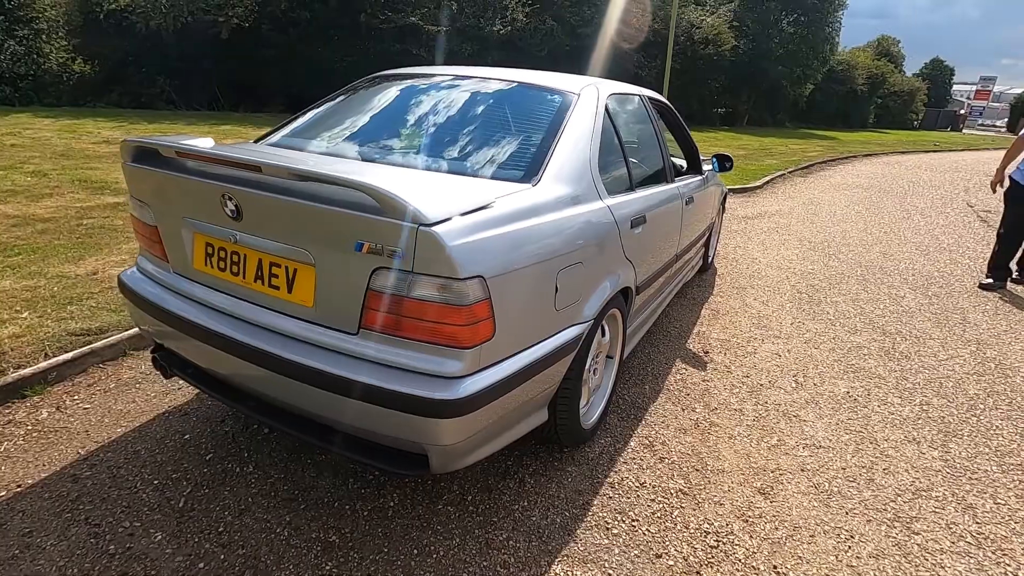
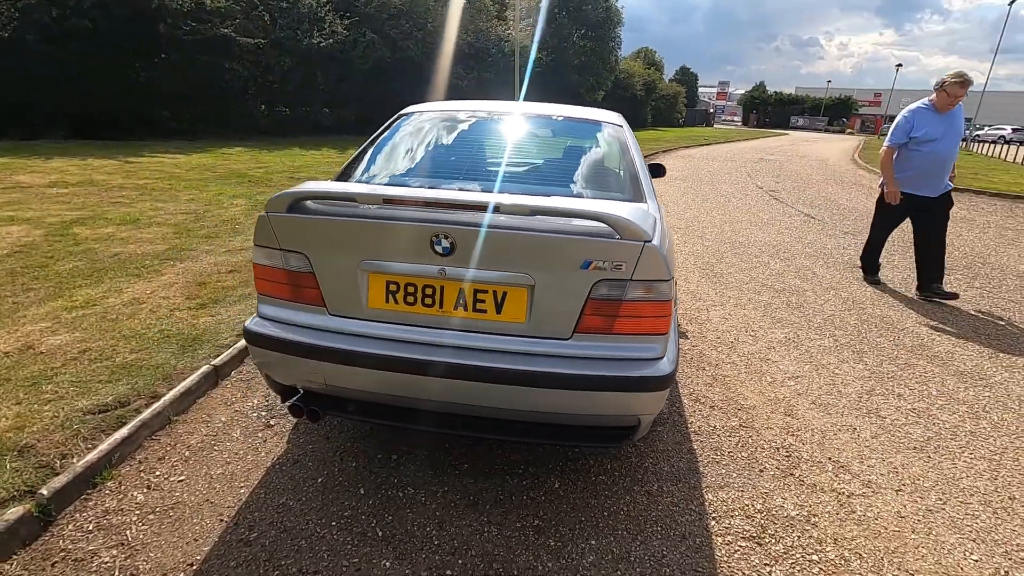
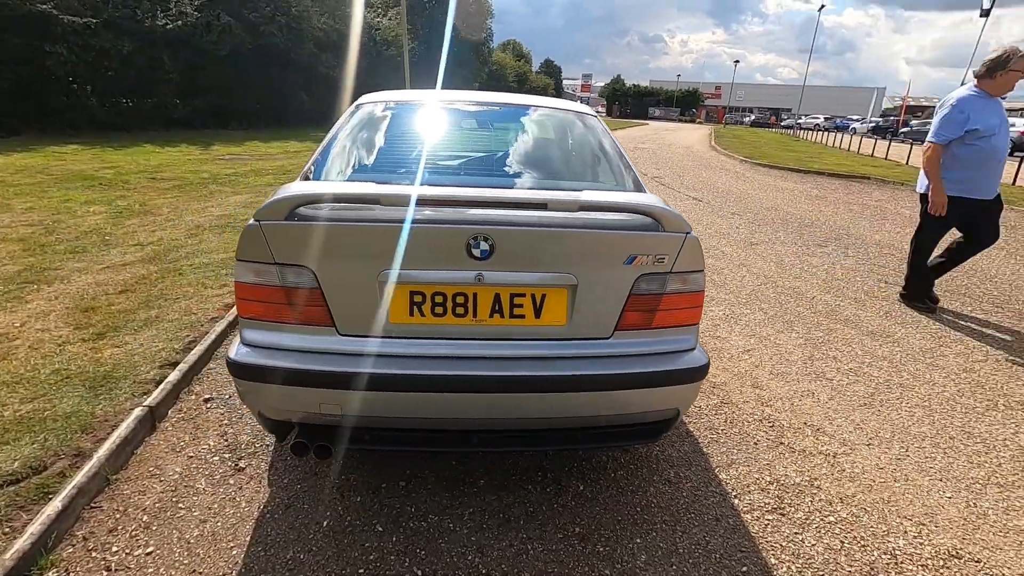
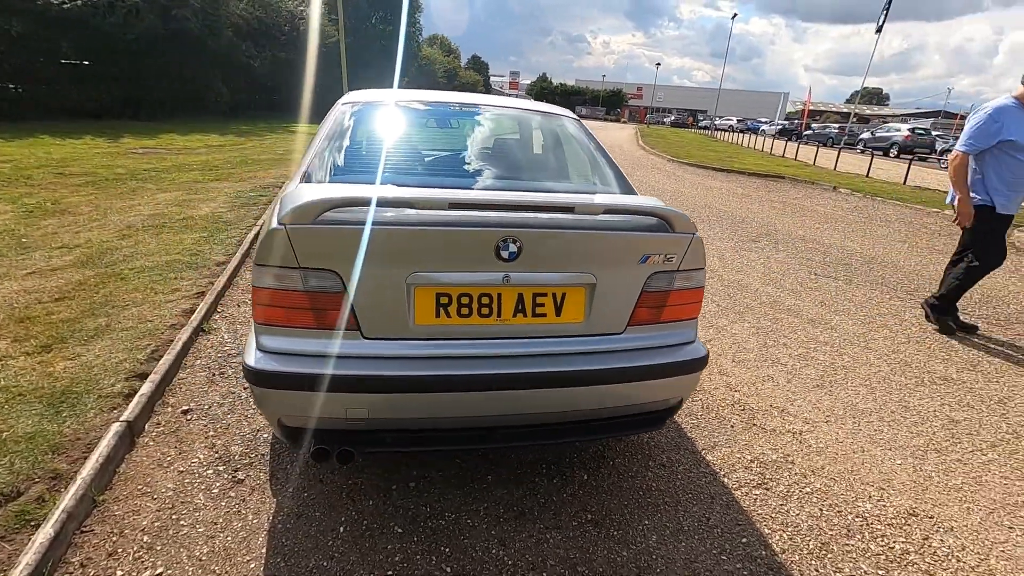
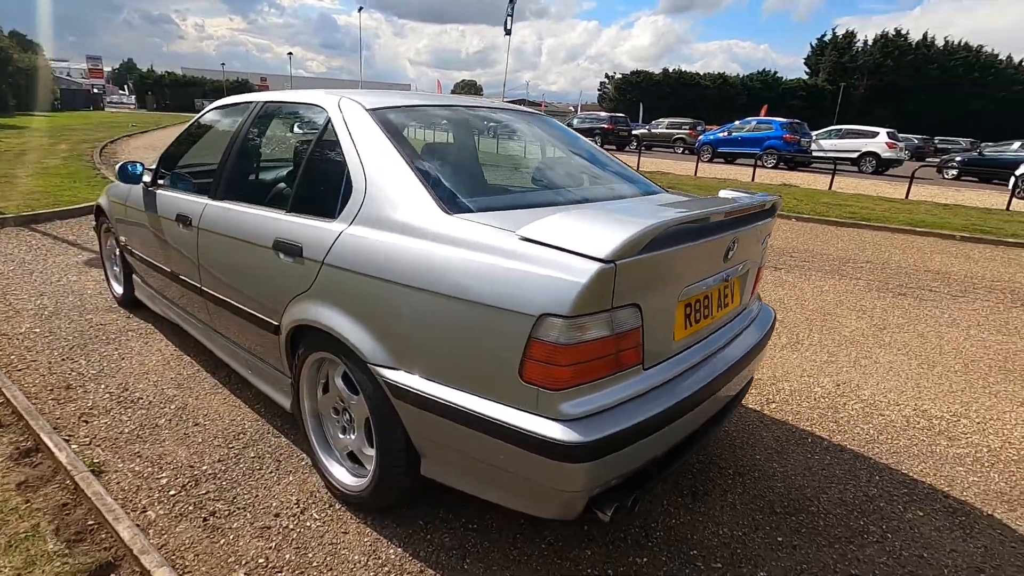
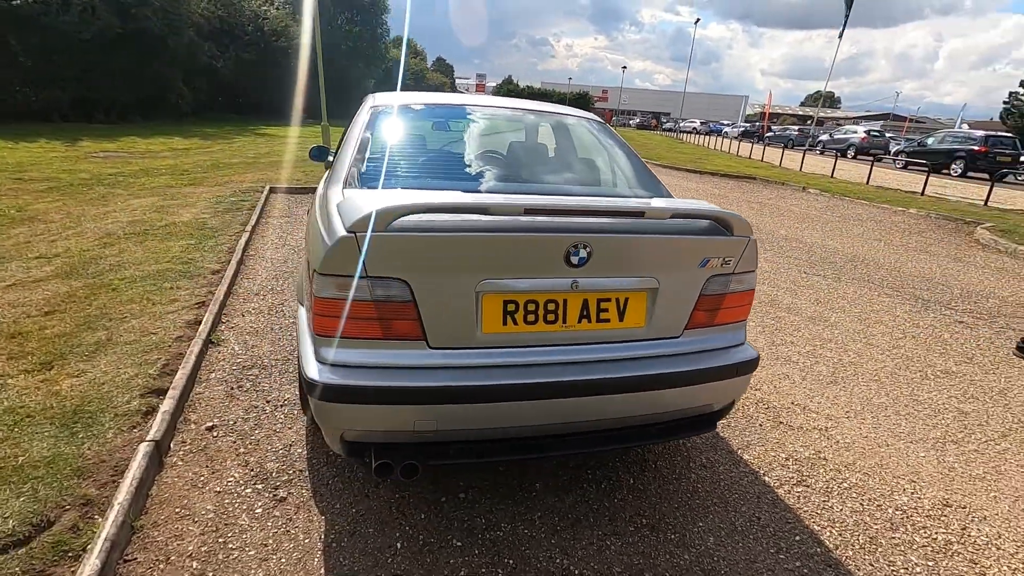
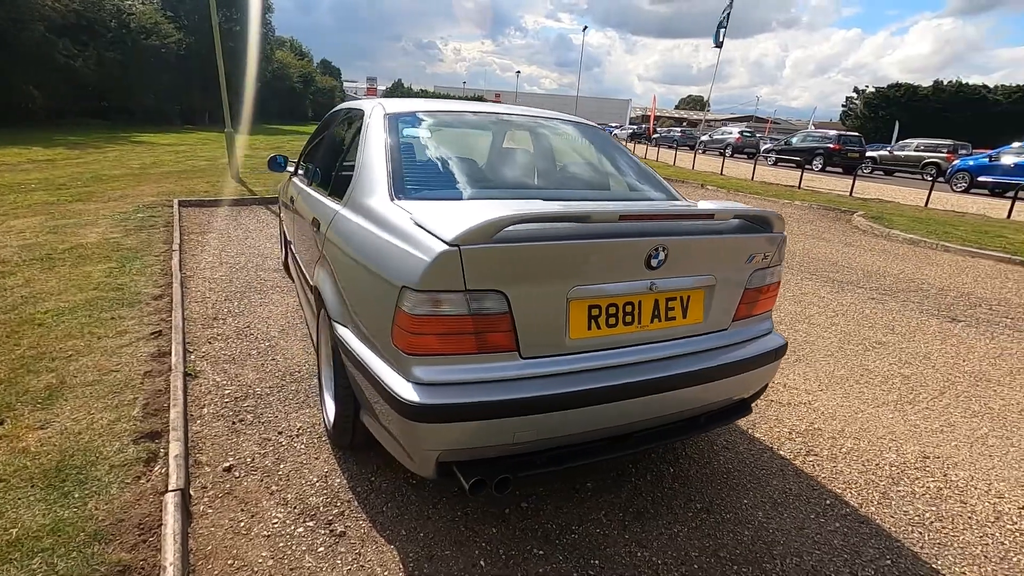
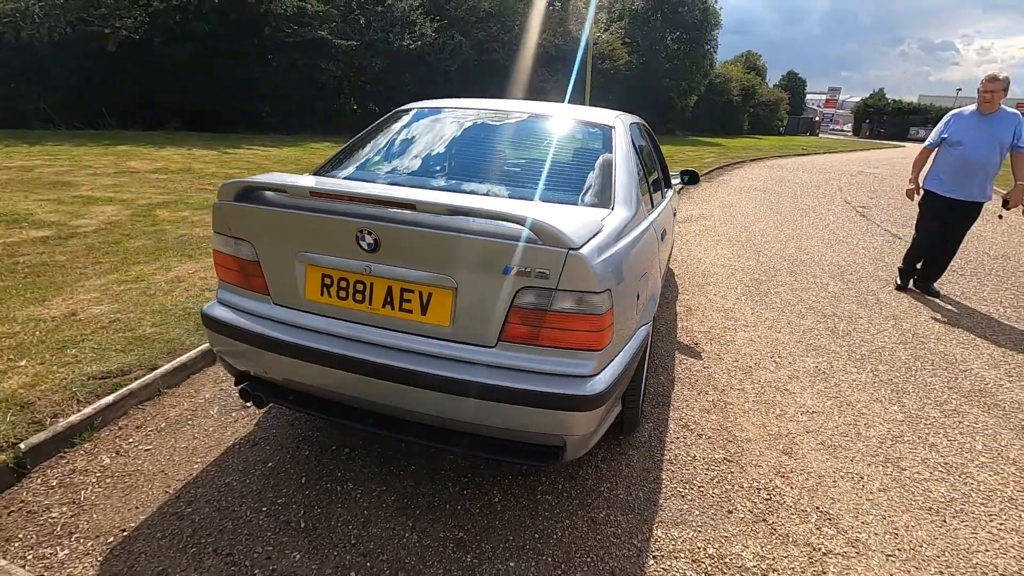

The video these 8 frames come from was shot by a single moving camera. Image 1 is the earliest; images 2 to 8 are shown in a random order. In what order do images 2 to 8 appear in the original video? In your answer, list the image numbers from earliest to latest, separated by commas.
8, 2, 3, 4, 6, 7, 5
